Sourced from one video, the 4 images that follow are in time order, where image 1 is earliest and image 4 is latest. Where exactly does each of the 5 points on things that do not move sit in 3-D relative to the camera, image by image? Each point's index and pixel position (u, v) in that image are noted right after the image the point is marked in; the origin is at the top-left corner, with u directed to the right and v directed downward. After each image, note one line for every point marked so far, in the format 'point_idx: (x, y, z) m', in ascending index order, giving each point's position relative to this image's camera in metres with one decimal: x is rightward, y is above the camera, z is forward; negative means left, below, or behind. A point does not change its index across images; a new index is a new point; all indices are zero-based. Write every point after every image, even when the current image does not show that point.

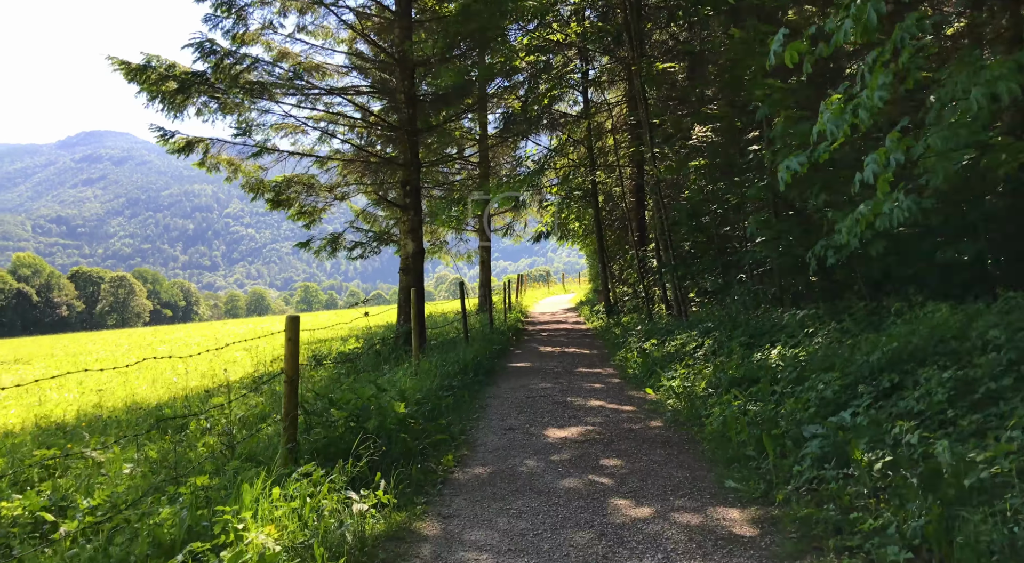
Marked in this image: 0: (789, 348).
0: (+2.8, -0.7, +6.6) m
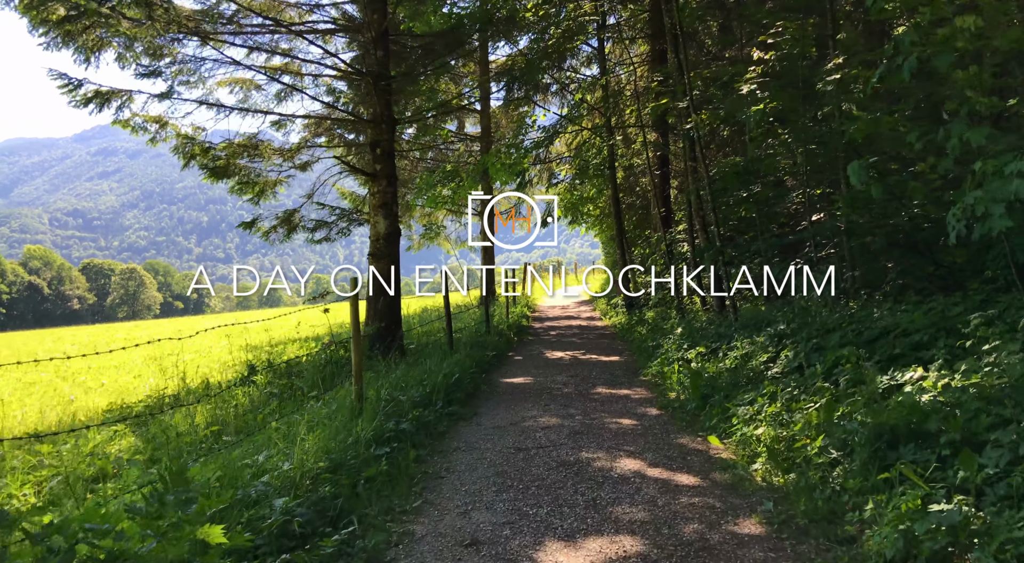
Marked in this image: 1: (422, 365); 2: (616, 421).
0: (+2.6, -0.6, +4.0) m
1: (-1.0, -0.9, +7.2) m
2: (+0.8, -1.1, +5.3) m
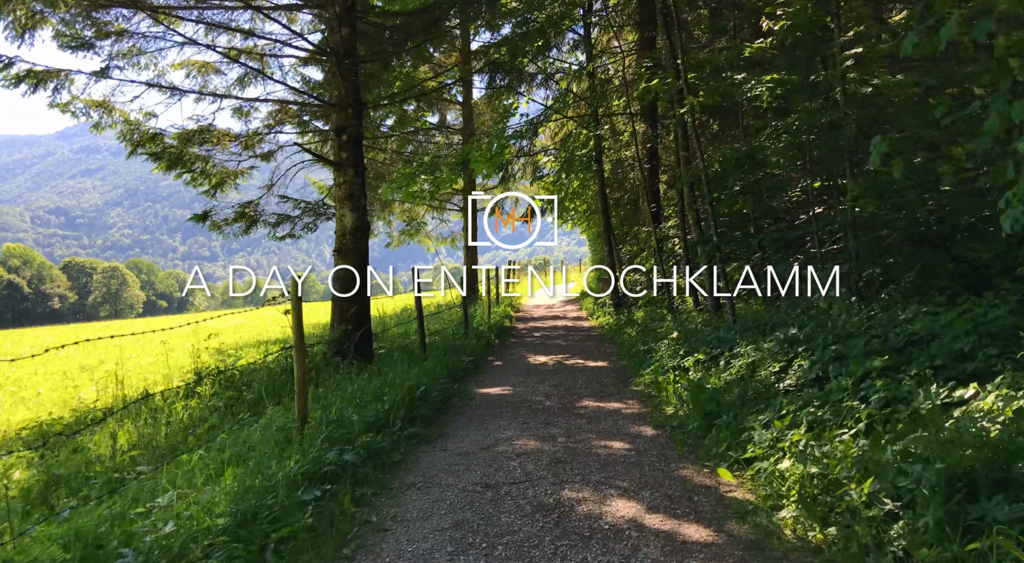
0: (+2.5, -0.5, +3.2) m
1: (-1.2, -0.9, +6.3) m
2: (+0.6, -1.1, +4.5) m
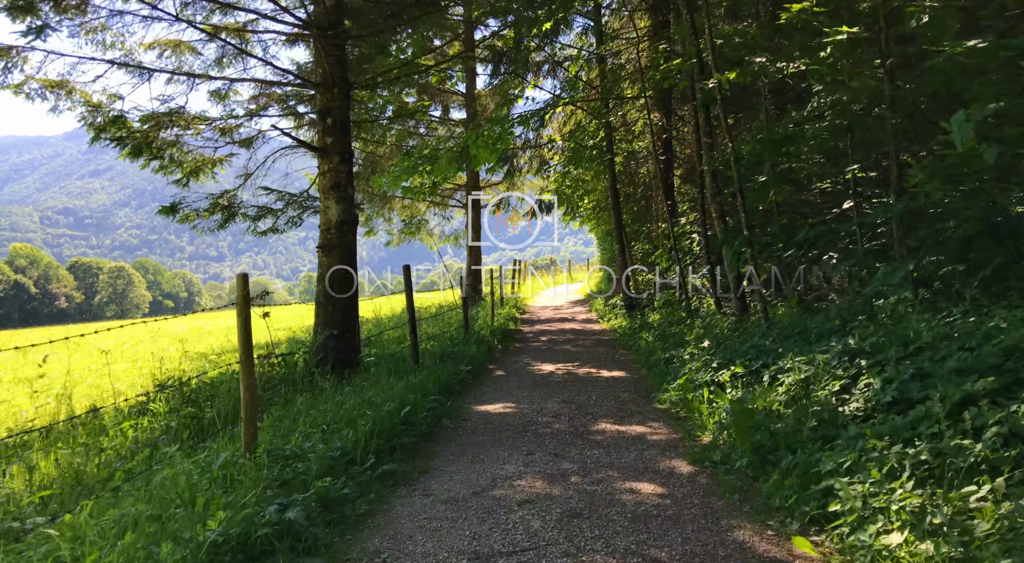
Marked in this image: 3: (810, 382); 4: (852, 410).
0: (+2.4, -0.5, +2.2) m
1: (-1.2, -0.9, +5.4) m
2: (+0.6, -1.1, +3.5) m
3: (+2.0, -0.7, +4.5) m
4: (+2.0, -0.8, +3.9) m
